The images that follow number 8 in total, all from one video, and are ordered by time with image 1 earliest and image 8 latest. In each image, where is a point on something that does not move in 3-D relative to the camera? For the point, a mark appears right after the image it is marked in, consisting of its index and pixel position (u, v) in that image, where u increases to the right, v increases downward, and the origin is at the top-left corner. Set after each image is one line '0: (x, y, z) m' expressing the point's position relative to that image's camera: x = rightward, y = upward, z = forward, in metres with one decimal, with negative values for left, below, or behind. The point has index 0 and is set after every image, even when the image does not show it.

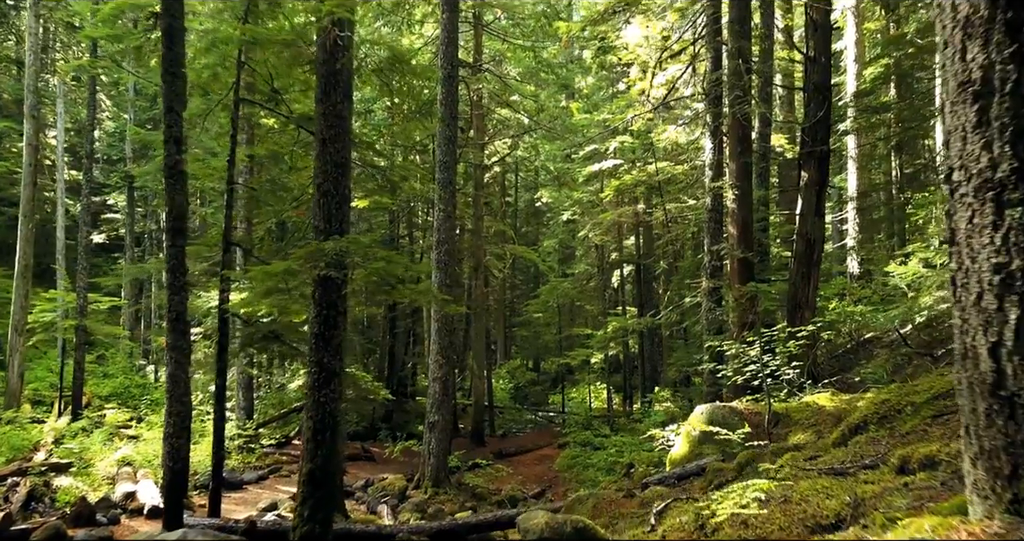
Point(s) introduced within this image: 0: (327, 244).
0: (-1.5, +0.2, +6.0) m
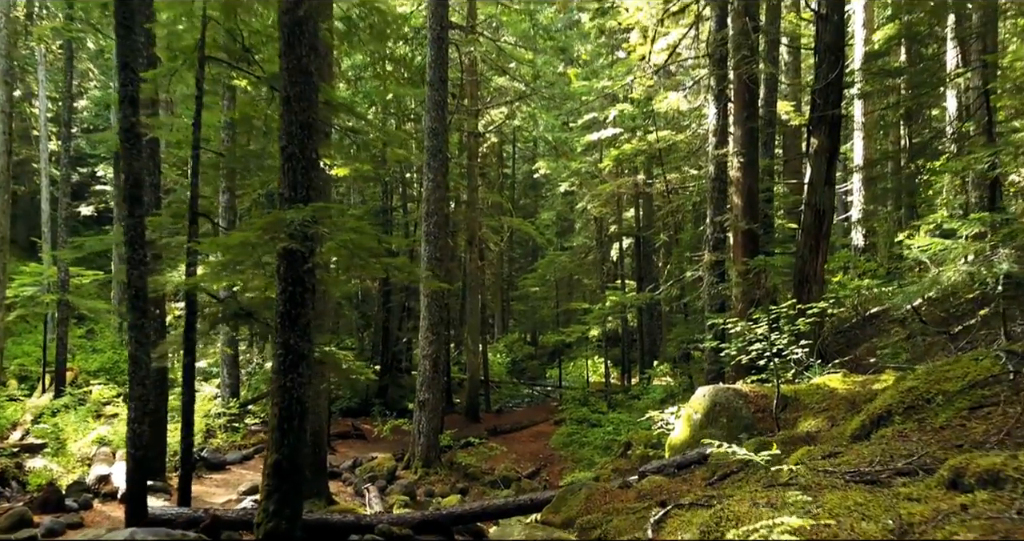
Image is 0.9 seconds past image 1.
0: (-1.6, +0.4, +5.4) m
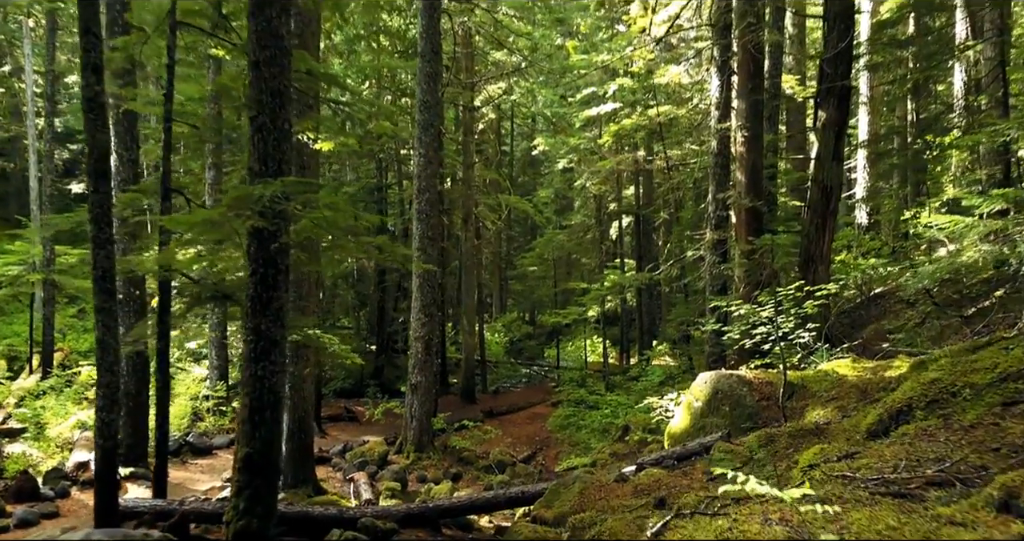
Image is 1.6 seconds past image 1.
0: (-1.7, +0.6, +5.0) m
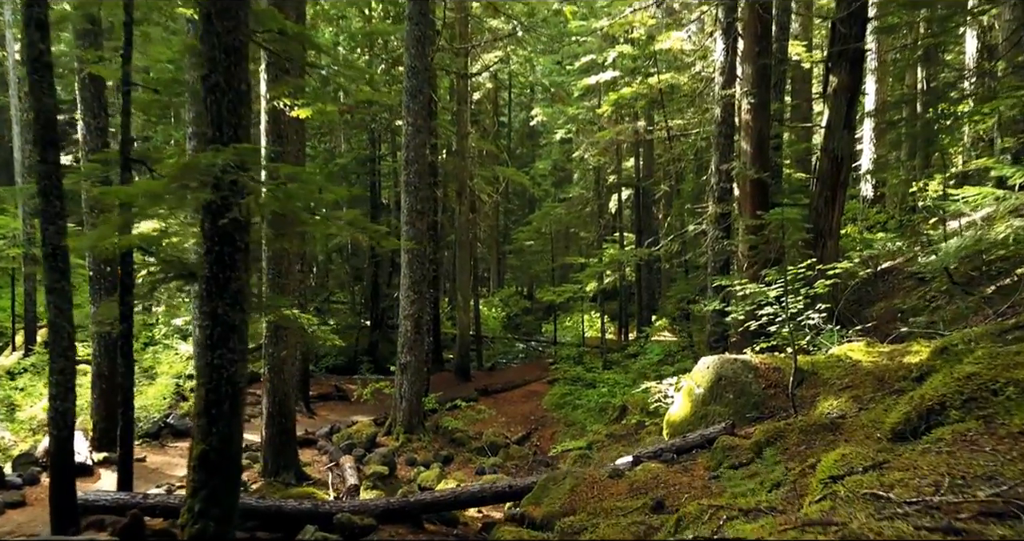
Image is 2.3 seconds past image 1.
0: (-1.8, +0.7, +4.5) m
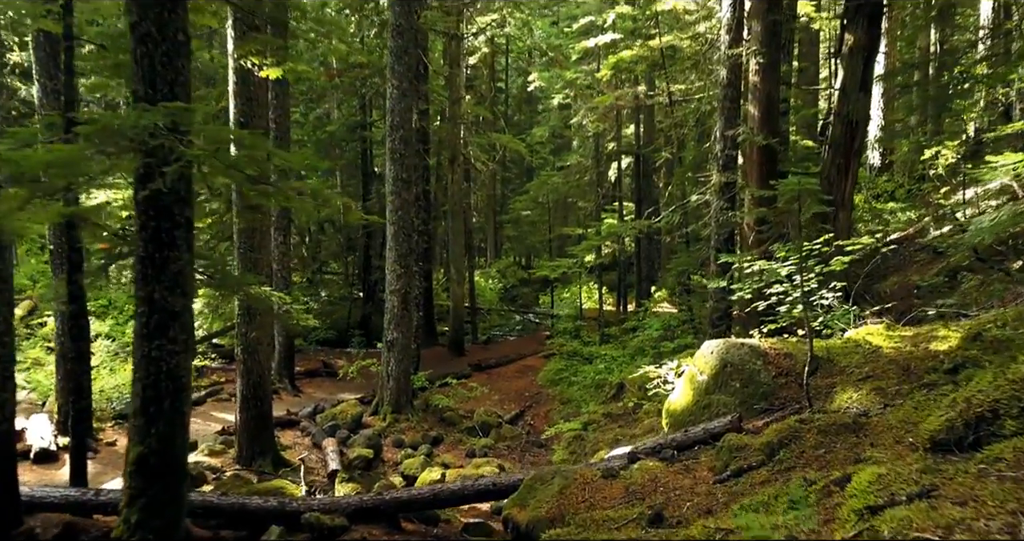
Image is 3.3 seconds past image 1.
0: (-2.0, +0.8, +3.8) m
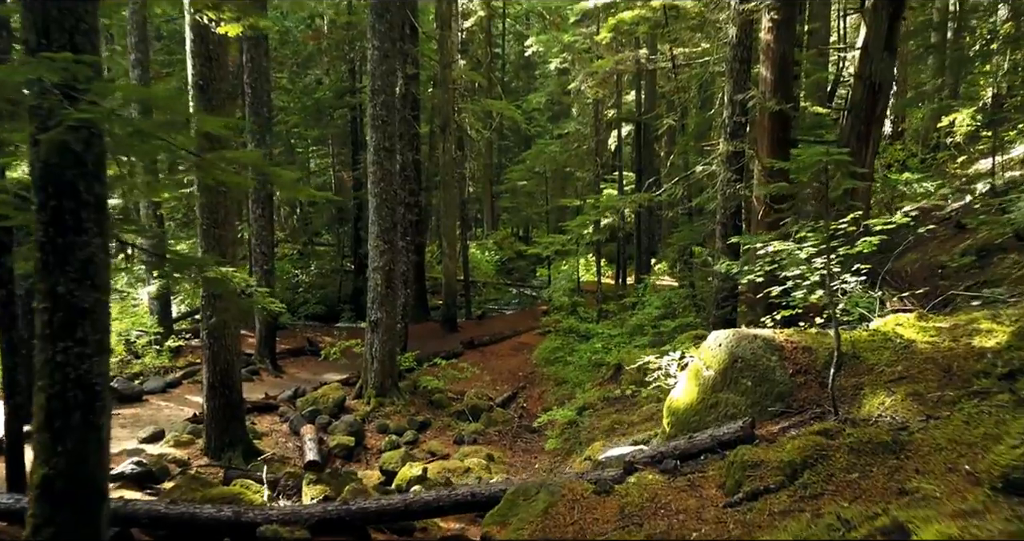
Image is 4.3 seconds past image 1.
0: (-2.1, +0.8, +3.1) m
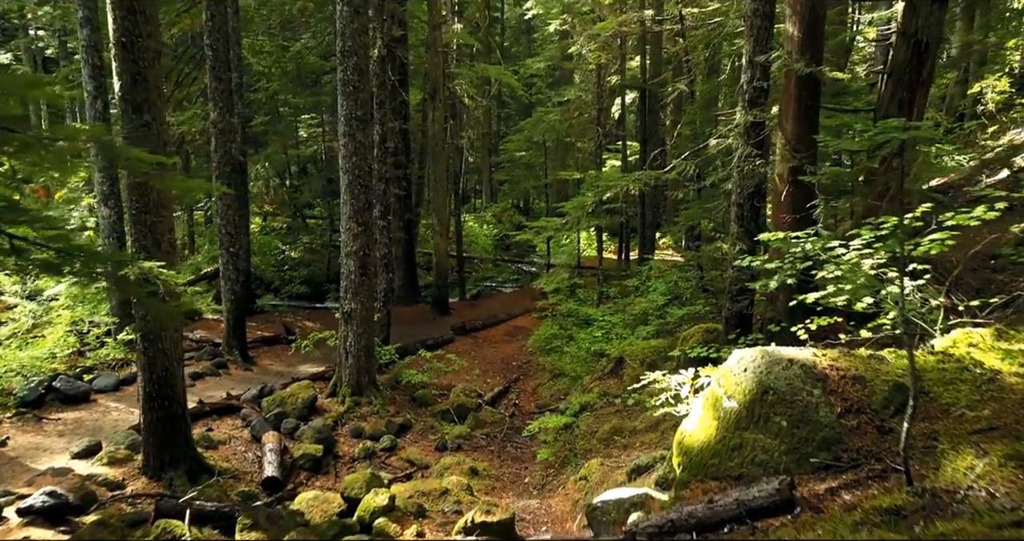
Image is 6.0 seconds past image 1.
0: (-2.2, +0.7, +2.0) m
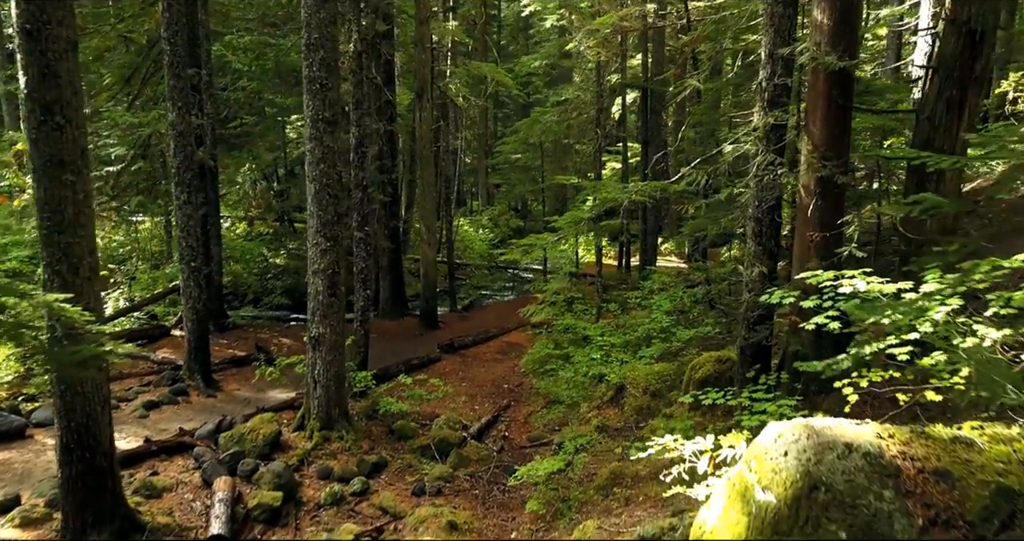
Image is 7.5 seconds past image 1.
0: (-2.4, +0.5, +1.0) m
